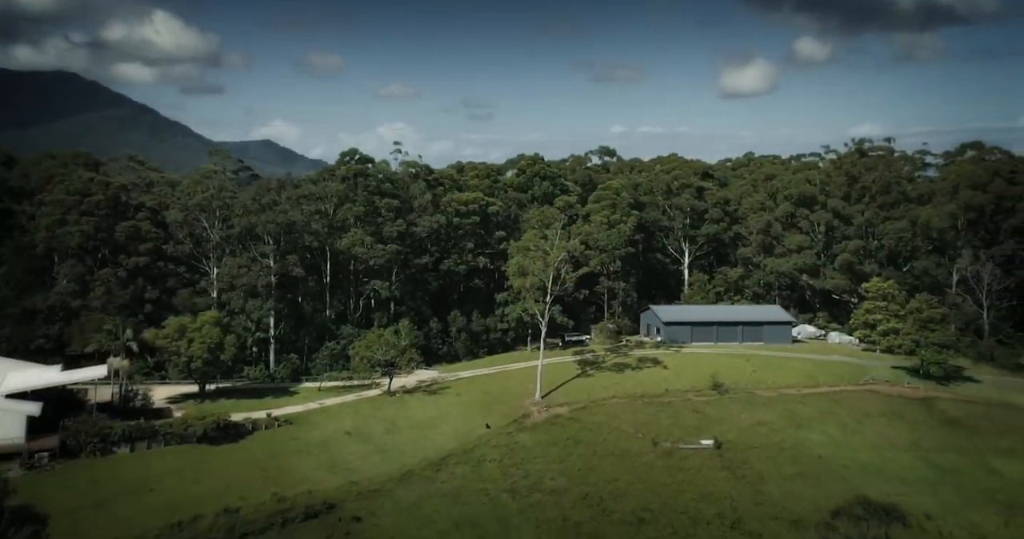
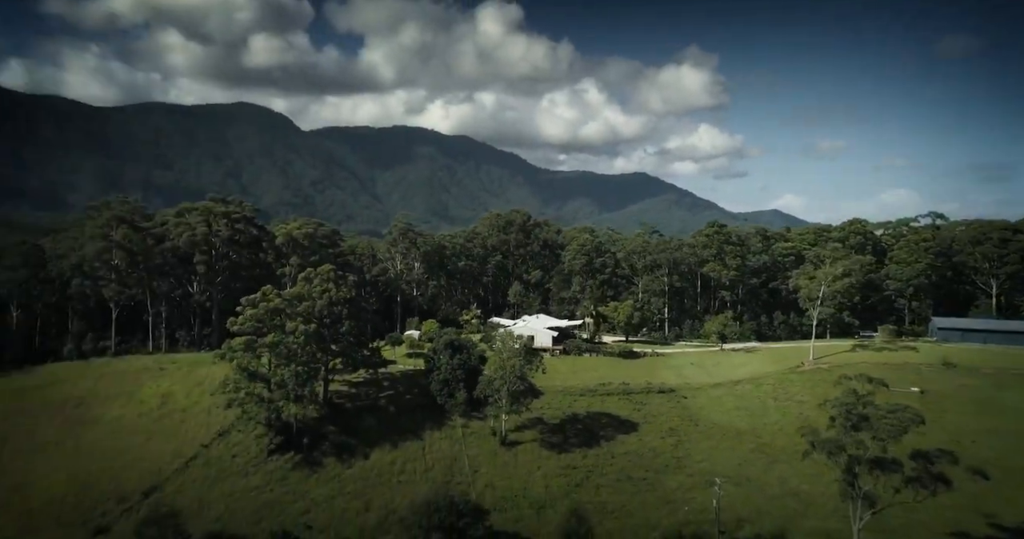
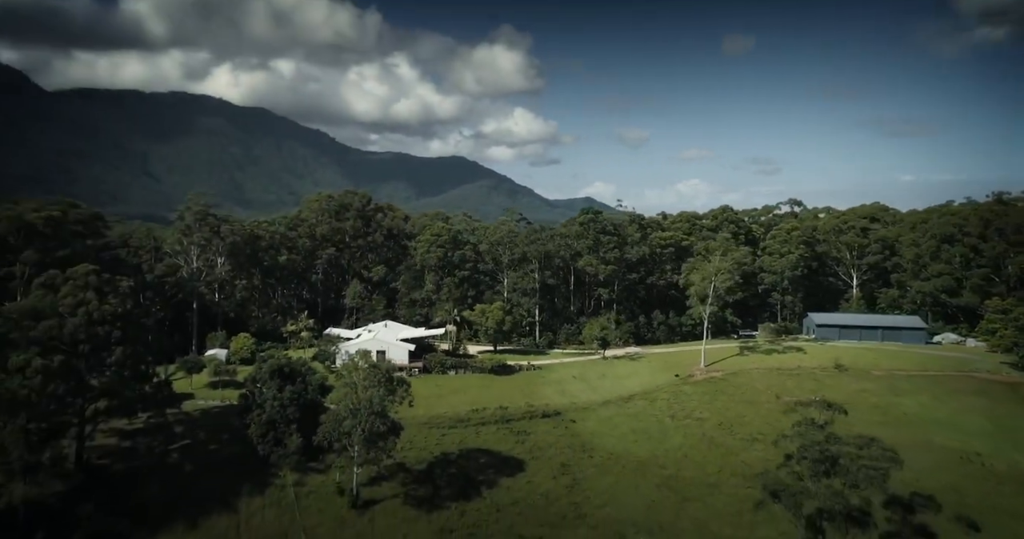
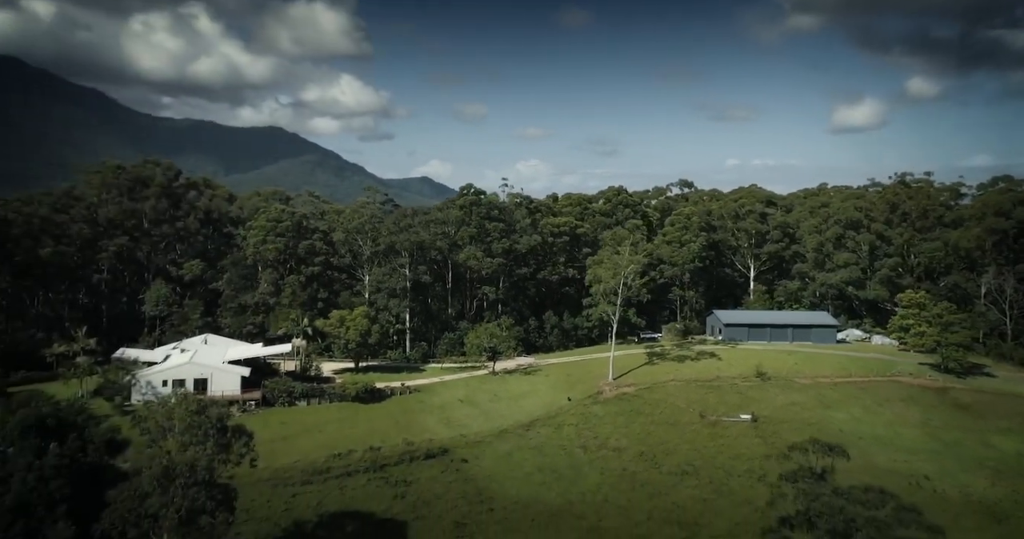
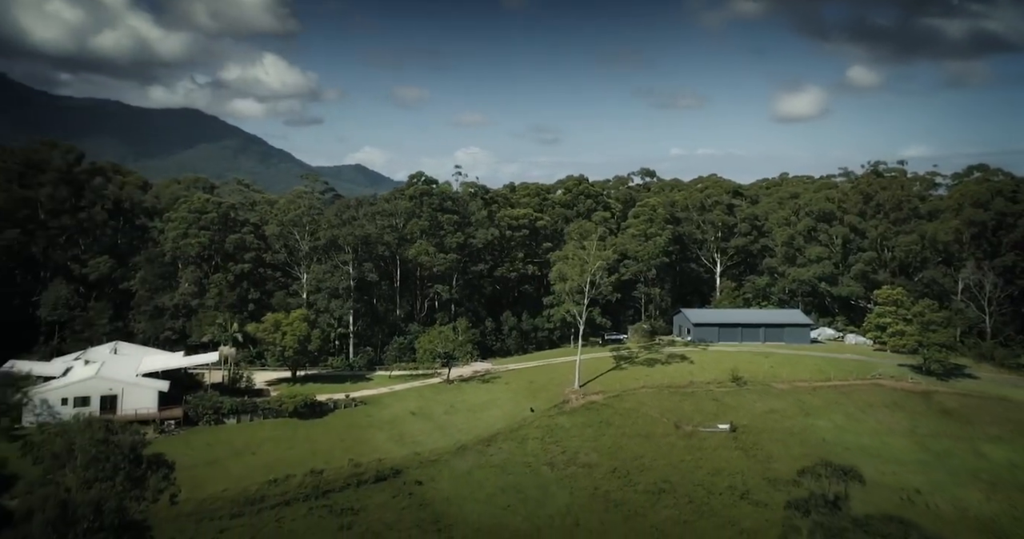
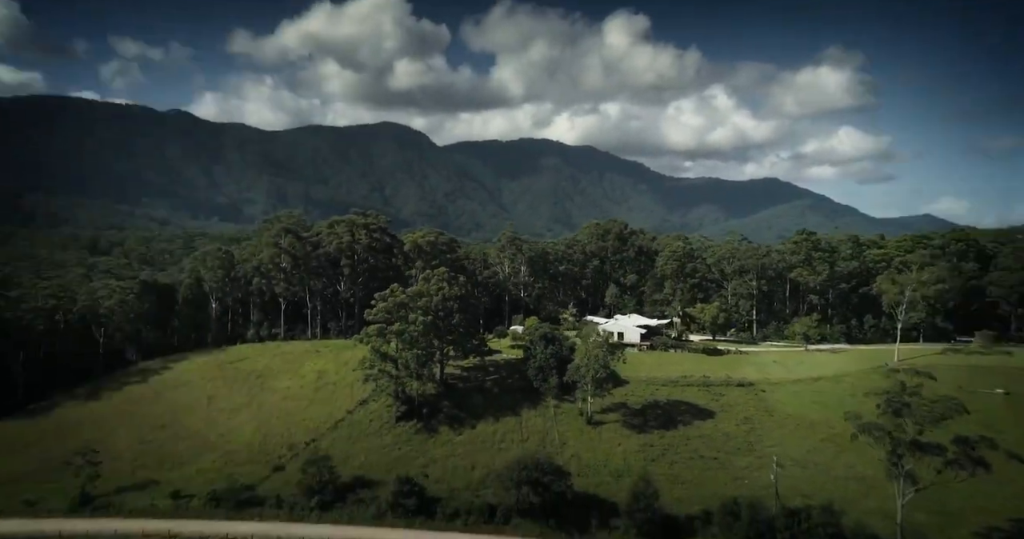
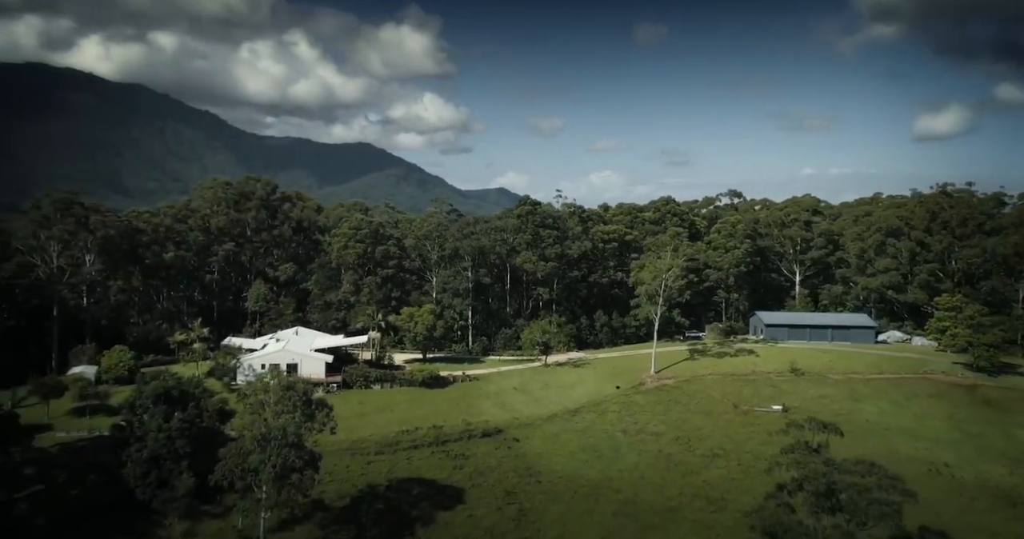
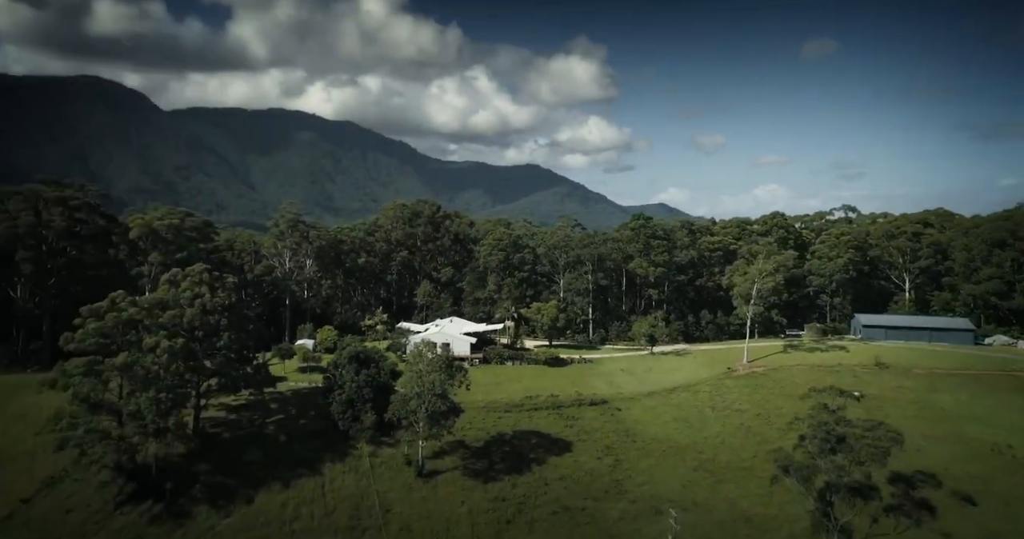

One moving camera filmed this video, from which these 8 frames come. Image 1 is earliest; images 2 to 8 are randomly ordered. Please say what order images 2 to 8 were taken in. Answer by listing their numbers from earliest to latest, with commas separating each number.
5, 4, 7, 3, 8, 2, 6
